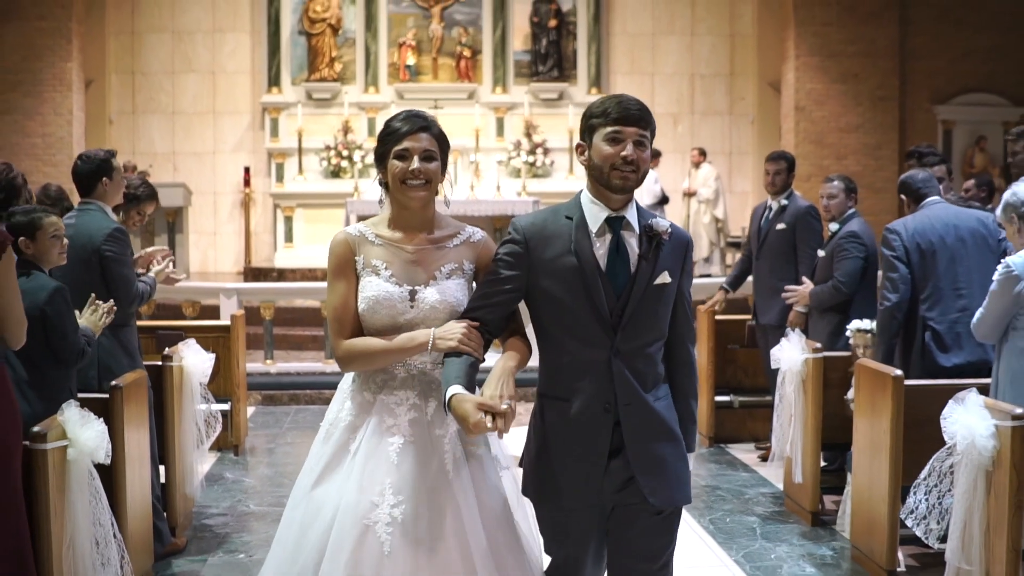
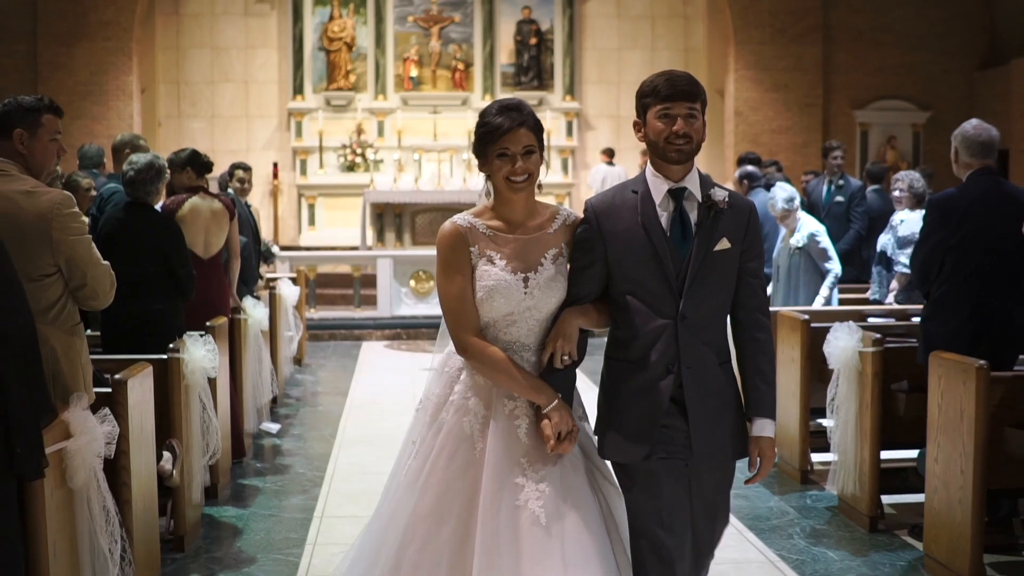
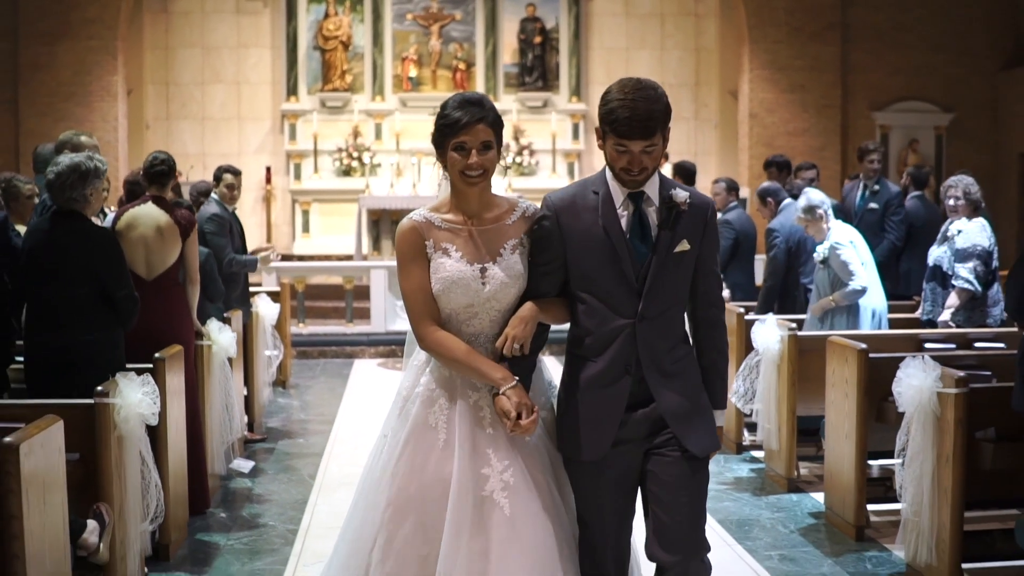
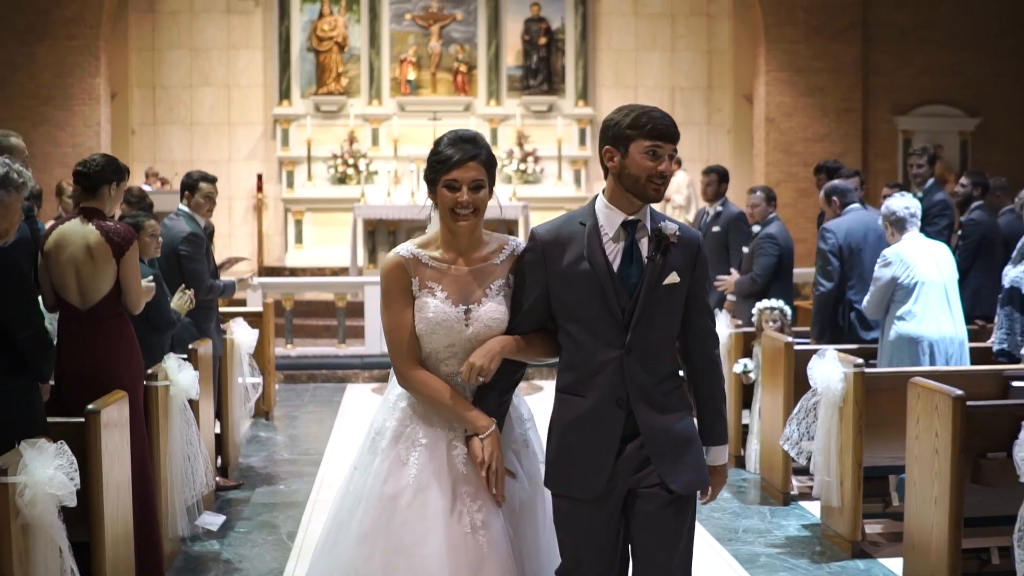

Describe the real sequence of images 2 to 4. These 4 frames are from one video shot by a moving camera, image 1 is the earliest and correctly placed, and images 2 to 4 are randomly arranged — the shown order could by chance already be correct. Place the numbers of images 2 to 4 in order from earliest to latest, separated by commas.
4, 3, 2
